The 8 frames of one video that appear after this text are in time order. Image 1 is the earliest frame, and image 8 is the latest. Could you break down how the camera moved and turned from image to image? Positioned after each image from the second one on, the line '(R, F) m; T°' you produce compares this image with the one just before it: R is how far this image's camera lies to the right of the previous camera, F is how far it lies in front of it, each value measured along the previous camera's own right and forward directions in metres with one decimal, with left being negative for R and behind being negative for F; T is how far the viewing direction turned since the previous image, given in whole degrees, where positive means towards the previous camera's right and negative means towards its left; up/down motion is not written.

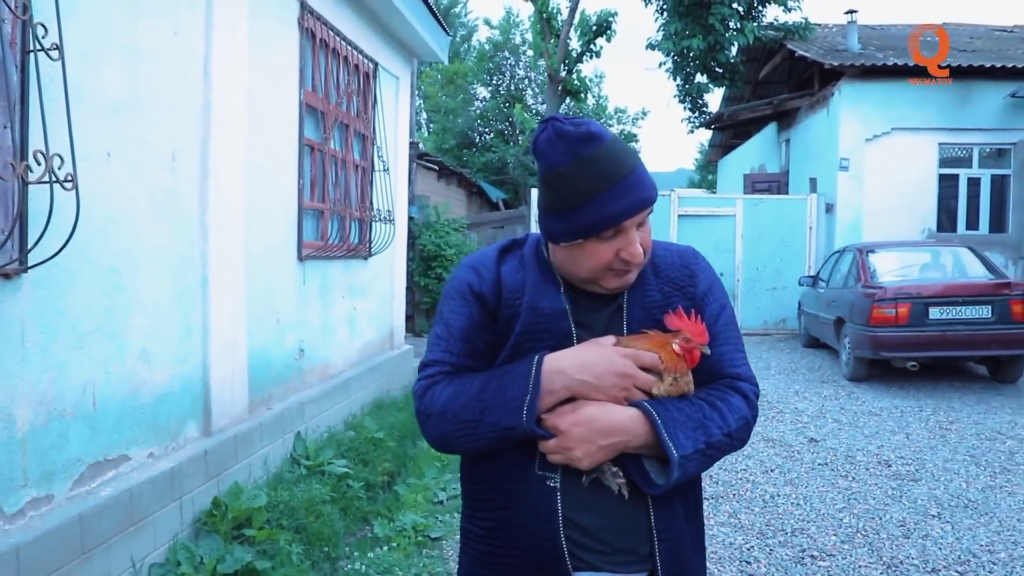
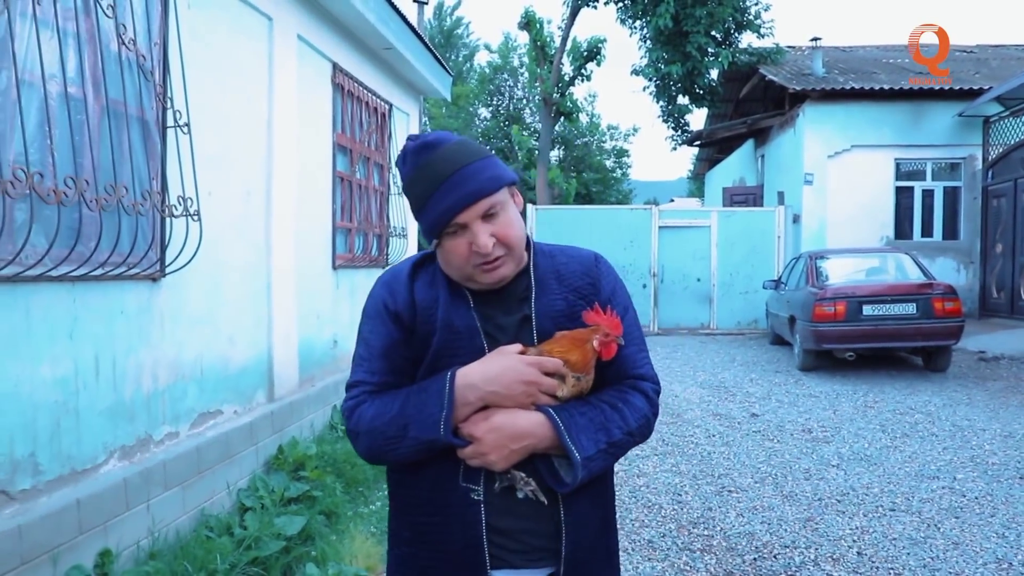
(+0.1, -1.1) m; 0°
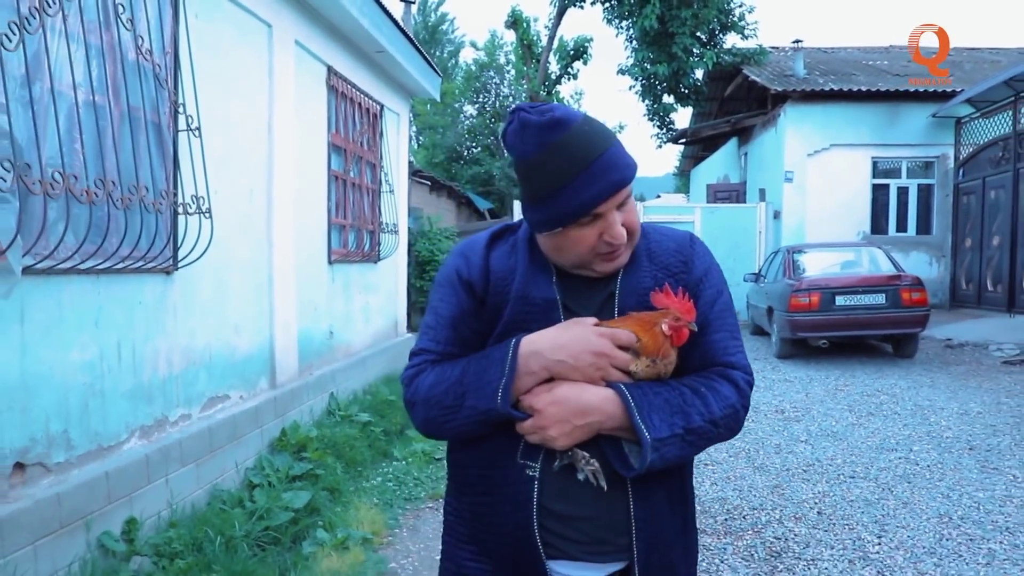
(0.0, -0.3) m; +1°
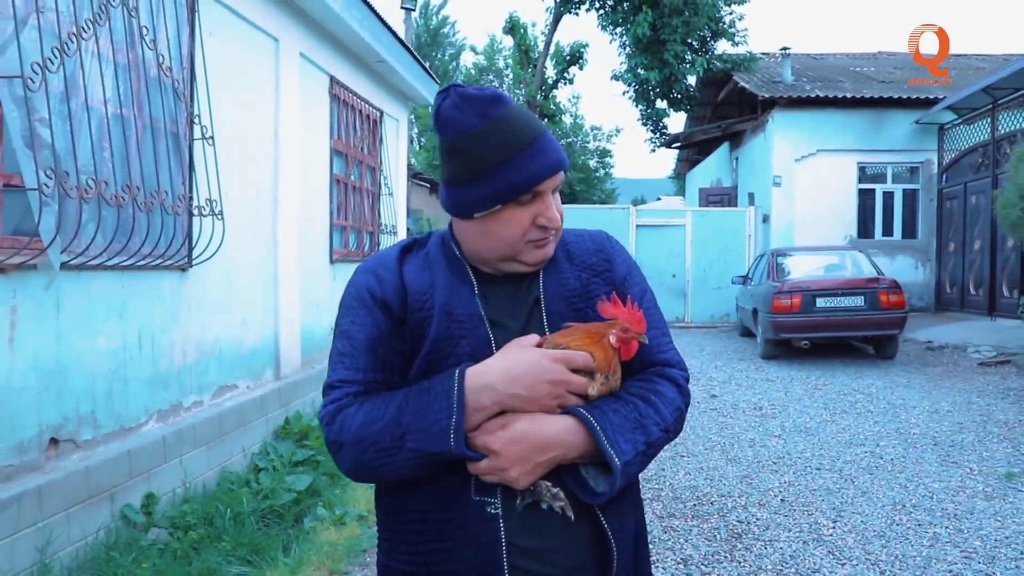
(+0.1, -0.3) m; 0°
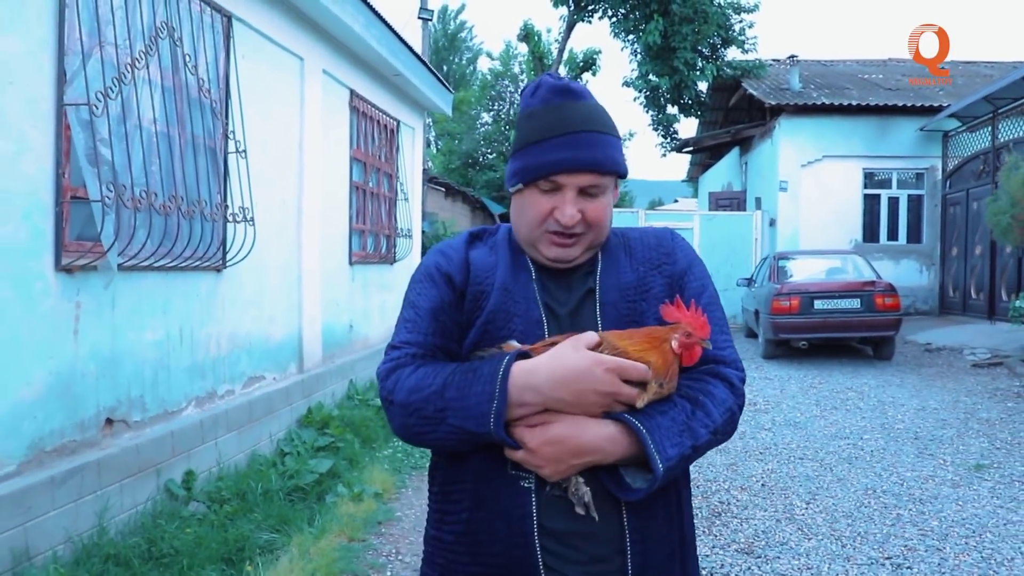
(+0.1, -0.4) m; -1°
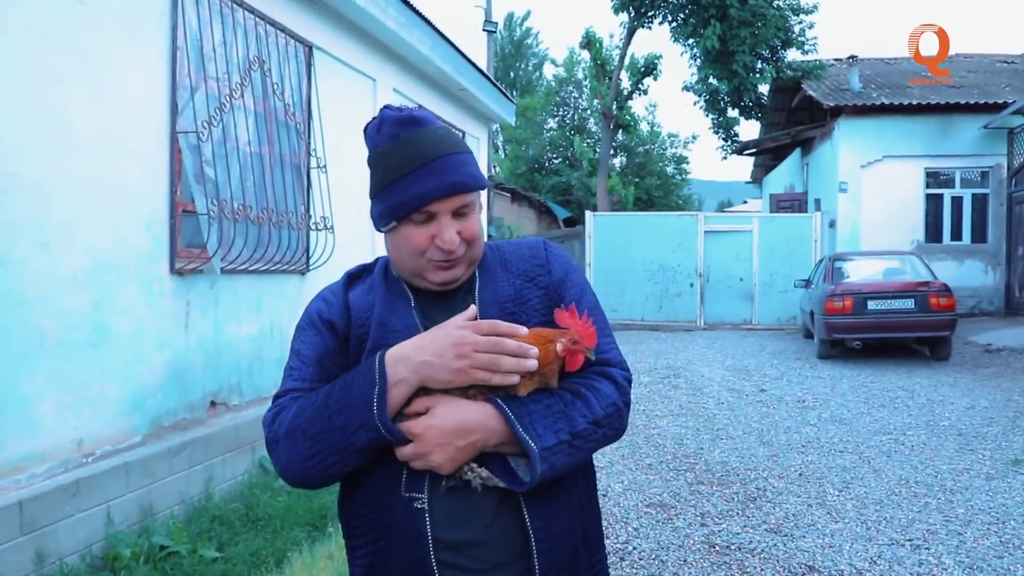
(+0.1, -0.4) m; -5°
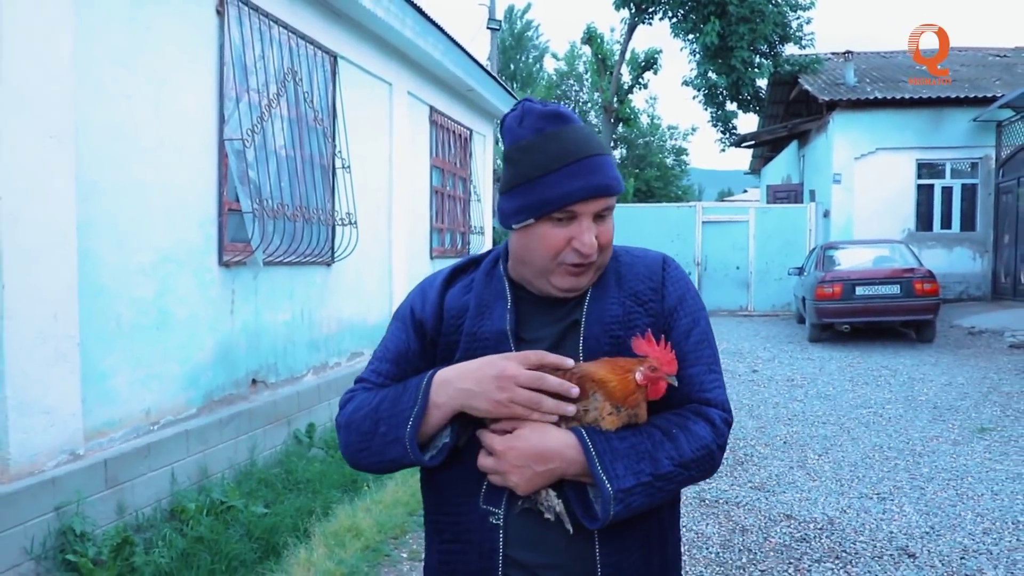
(0.0, -0.5) m; 0°
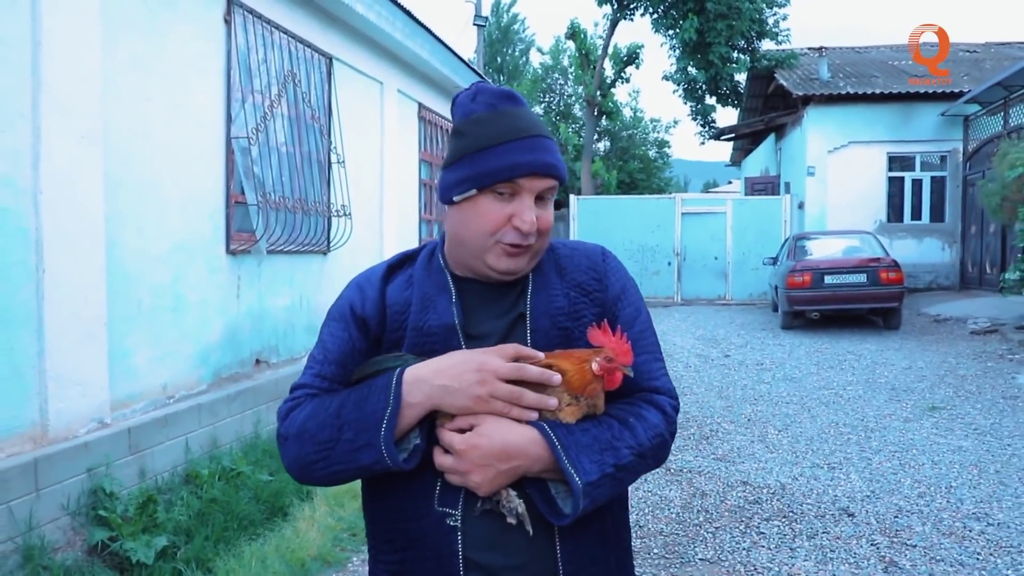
(0.0, -0.4) m; +1°
